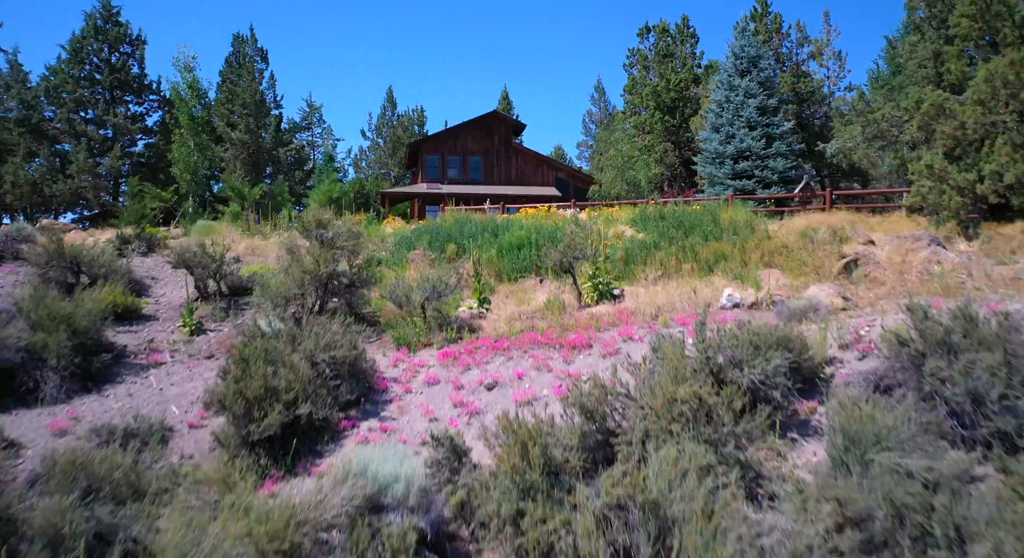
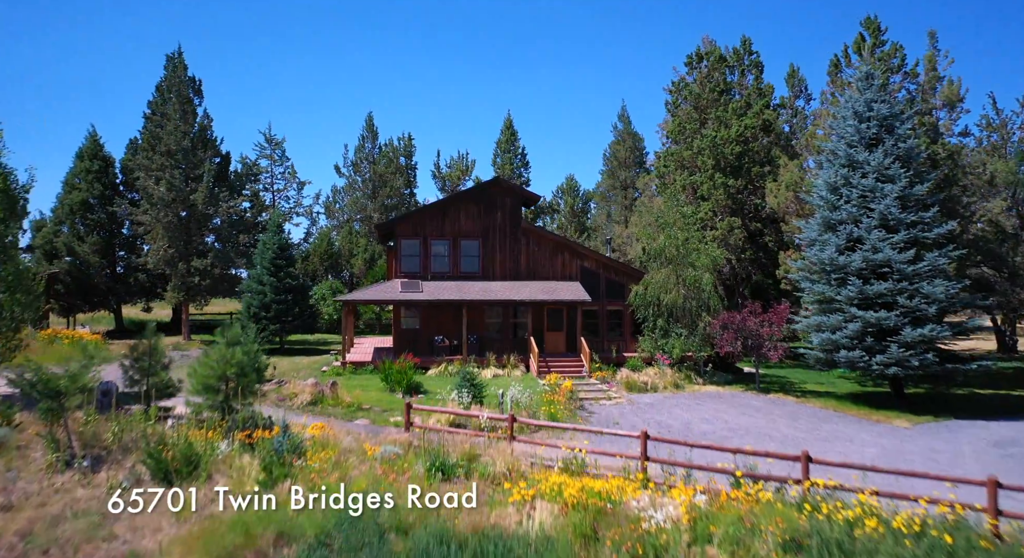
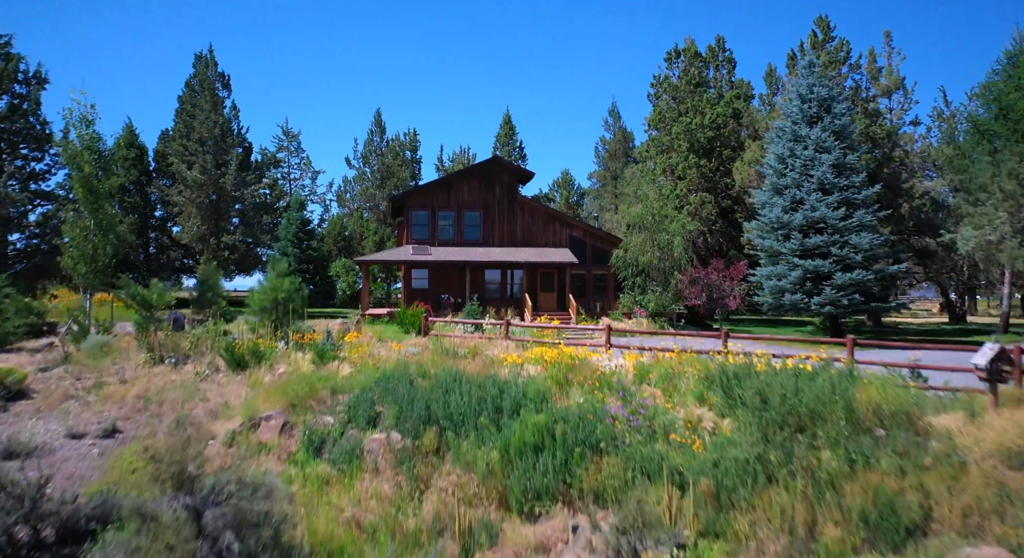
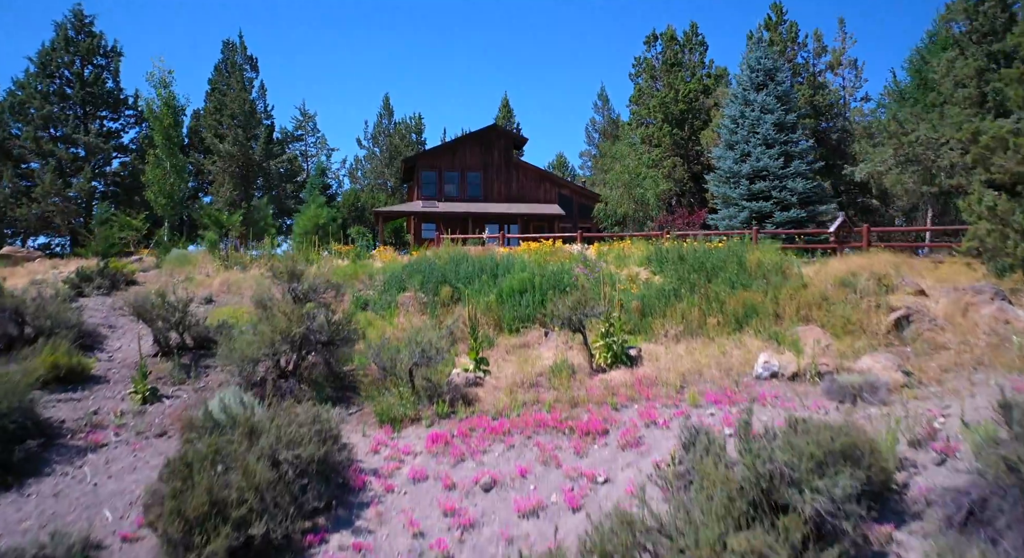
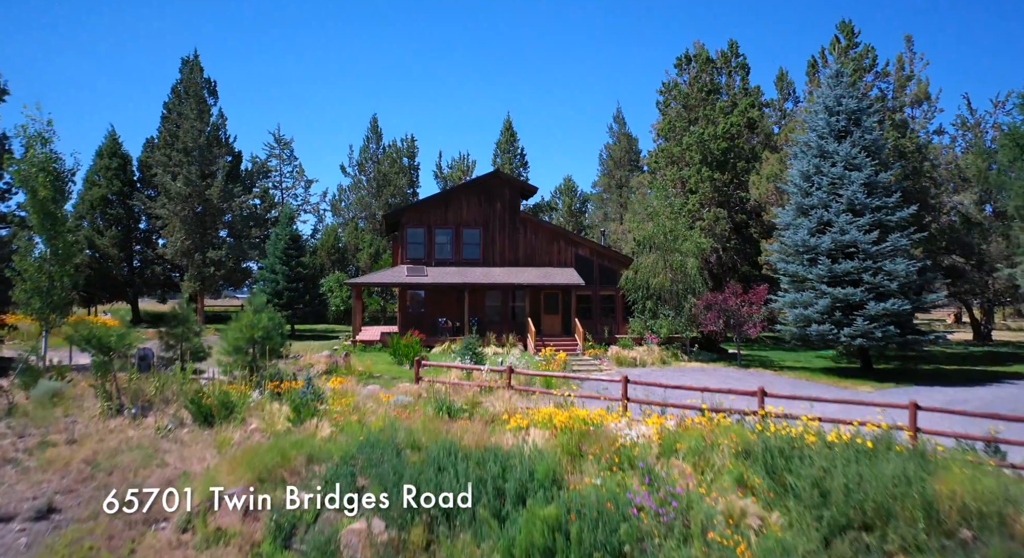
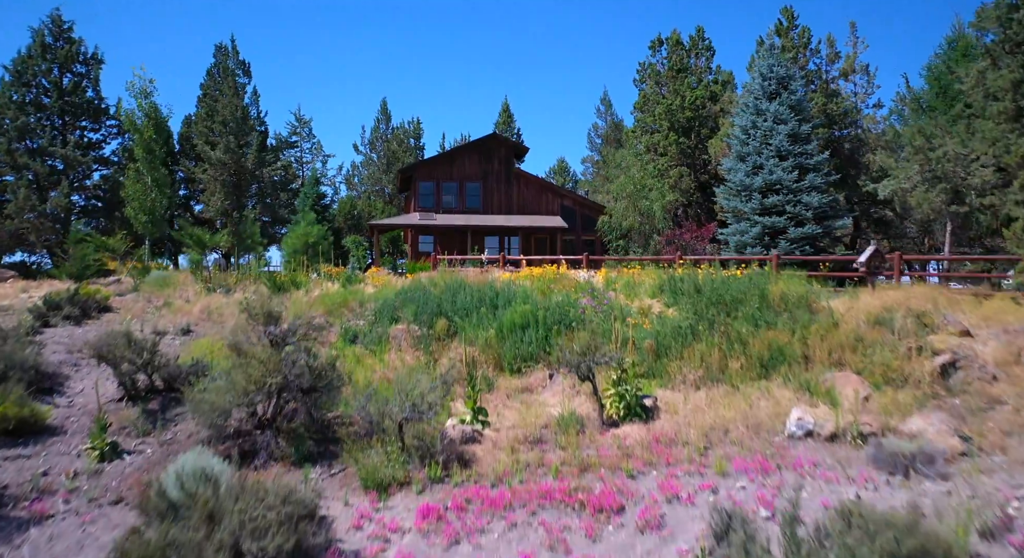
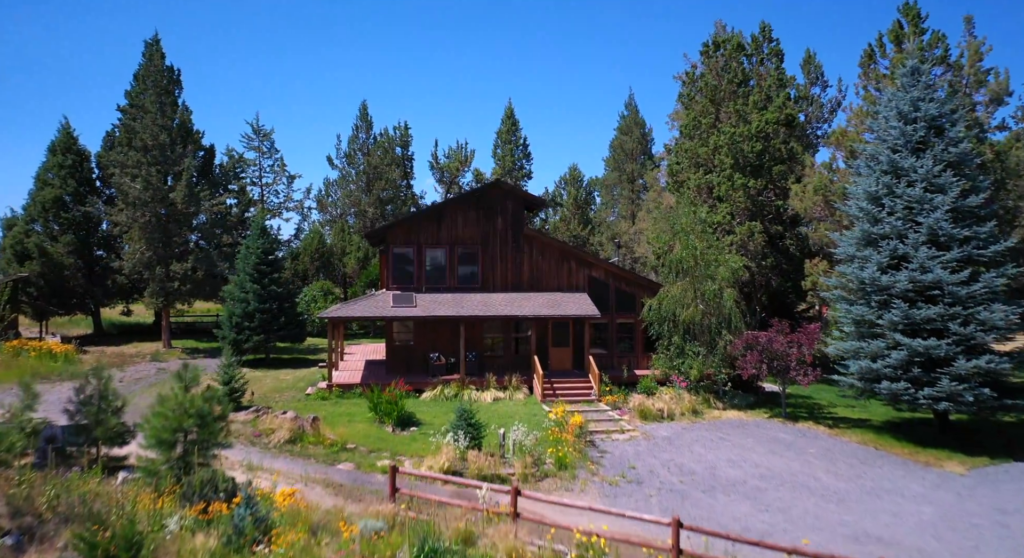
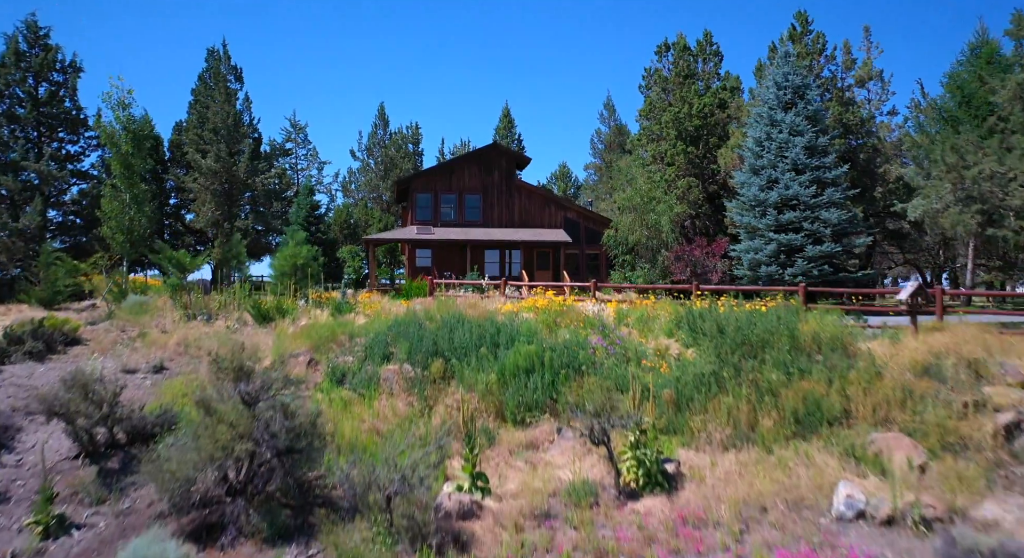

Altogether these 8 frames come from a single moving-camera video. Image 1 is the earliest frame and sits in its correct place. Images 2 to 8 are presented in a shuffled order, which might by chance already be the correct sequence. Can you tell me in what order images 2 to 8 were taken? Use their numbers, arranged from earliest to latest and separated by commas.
4, 6, 8, 3, 5, 2, 7
